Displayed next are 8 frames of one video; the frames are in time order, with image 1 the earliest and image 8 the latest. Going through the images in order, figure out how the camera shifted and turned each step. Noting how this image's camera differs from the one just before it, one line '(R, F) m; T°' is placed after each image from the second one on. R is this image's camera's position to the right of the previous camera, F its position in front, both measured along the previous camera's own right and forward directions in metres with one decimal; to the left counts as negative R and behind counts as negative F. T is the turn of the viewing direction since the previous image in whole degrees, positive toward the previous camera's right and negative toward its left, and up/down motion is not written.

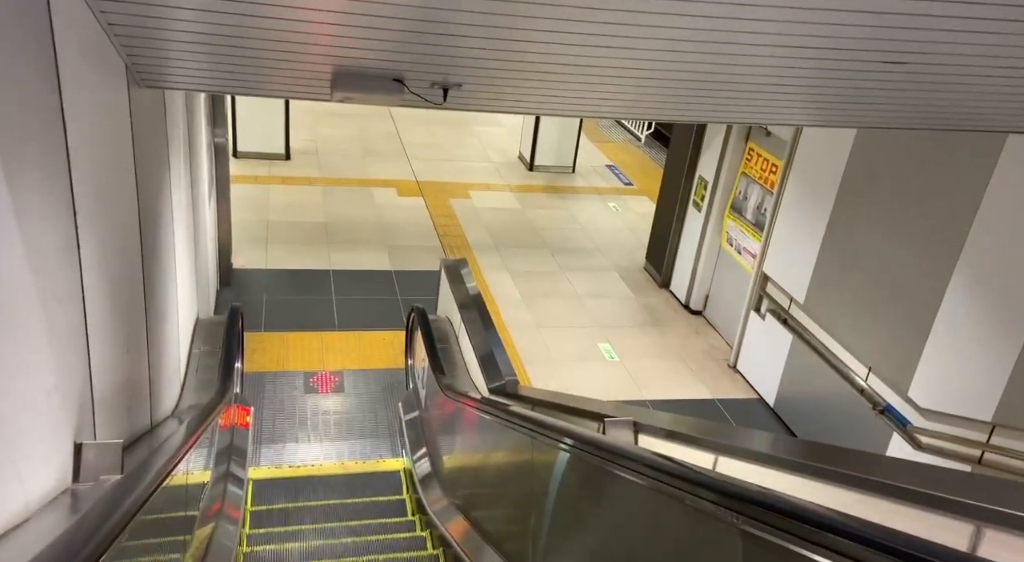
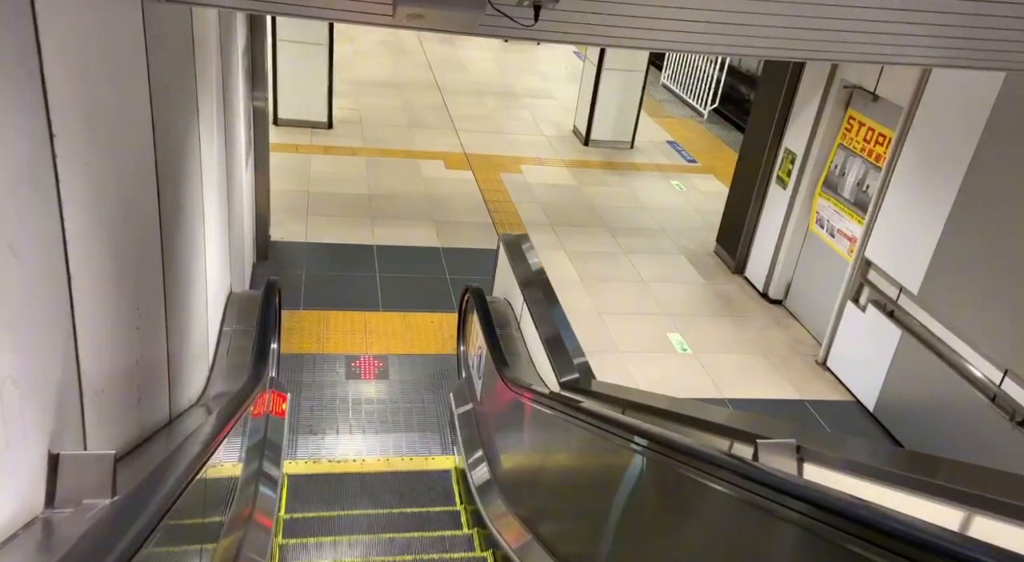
(-0.2, +0.5) m; -3°
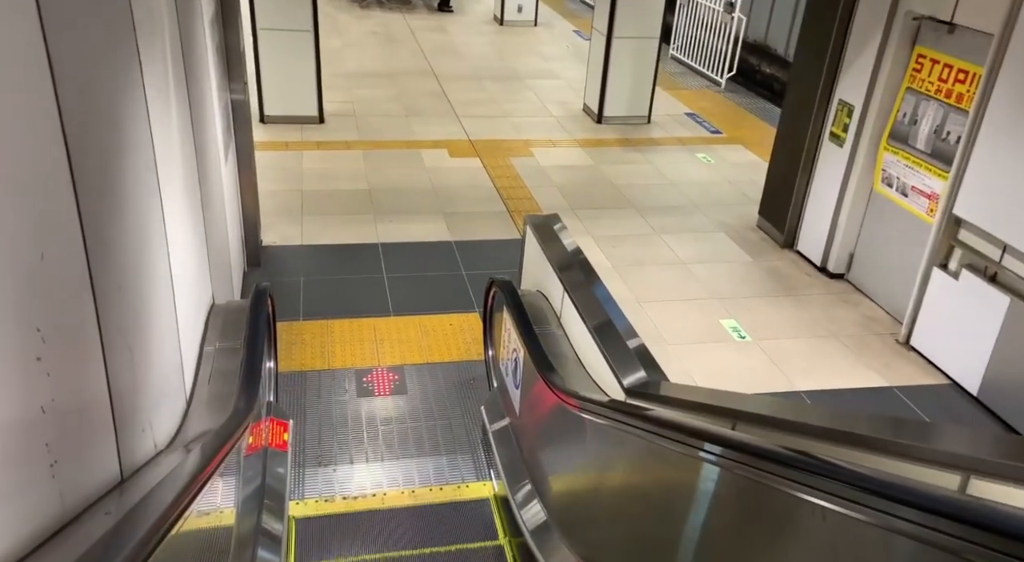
(-0.1, +0.7) m; 0°
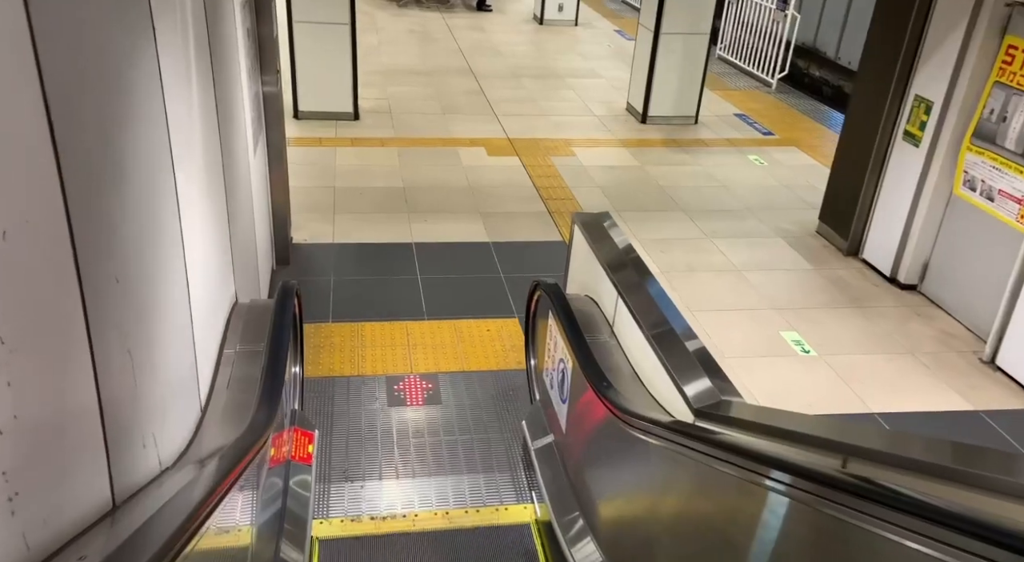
(-0.1, +0.3) m; -2°
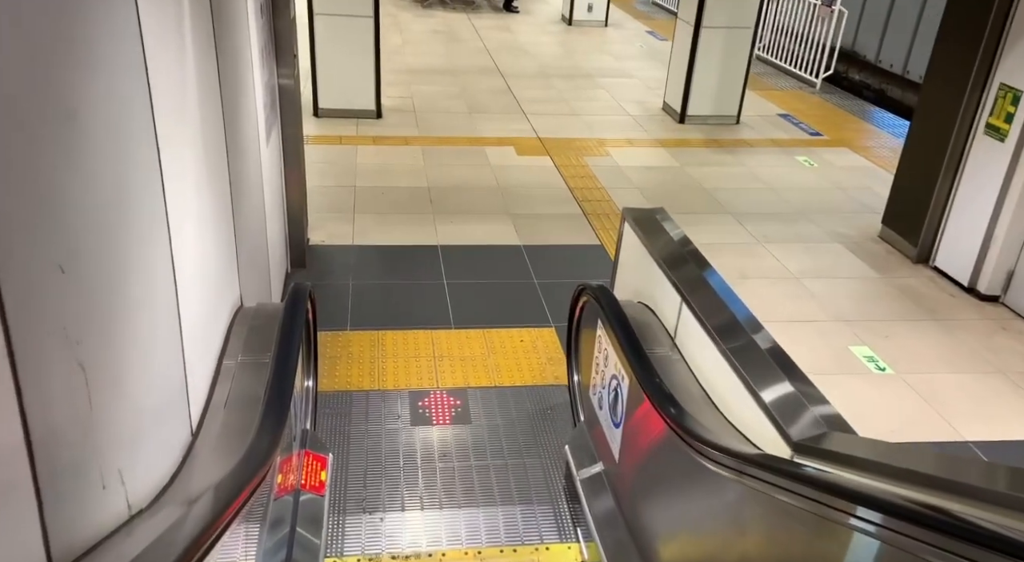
(-0.1, +0.4) m; -1°
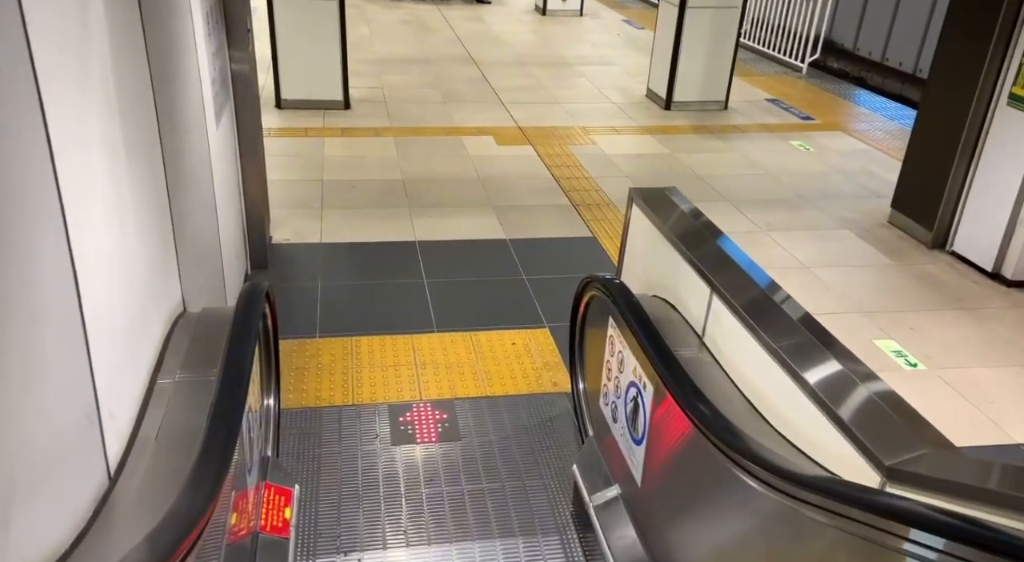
(-0.1, +0.4) m; +2°
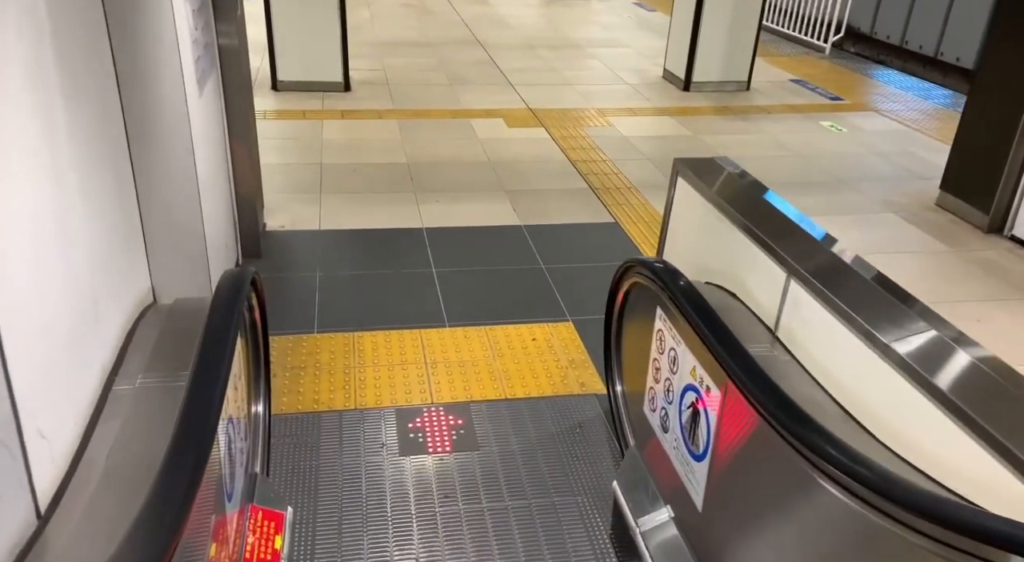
(-0.1, +0.4) m; 0°
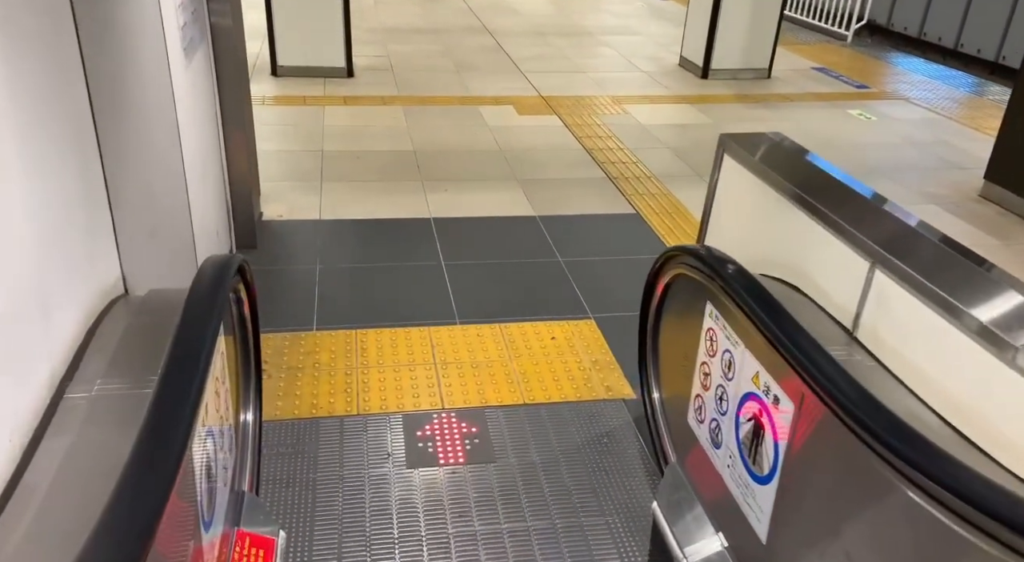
(-0.1, +0.3) m; 0°
